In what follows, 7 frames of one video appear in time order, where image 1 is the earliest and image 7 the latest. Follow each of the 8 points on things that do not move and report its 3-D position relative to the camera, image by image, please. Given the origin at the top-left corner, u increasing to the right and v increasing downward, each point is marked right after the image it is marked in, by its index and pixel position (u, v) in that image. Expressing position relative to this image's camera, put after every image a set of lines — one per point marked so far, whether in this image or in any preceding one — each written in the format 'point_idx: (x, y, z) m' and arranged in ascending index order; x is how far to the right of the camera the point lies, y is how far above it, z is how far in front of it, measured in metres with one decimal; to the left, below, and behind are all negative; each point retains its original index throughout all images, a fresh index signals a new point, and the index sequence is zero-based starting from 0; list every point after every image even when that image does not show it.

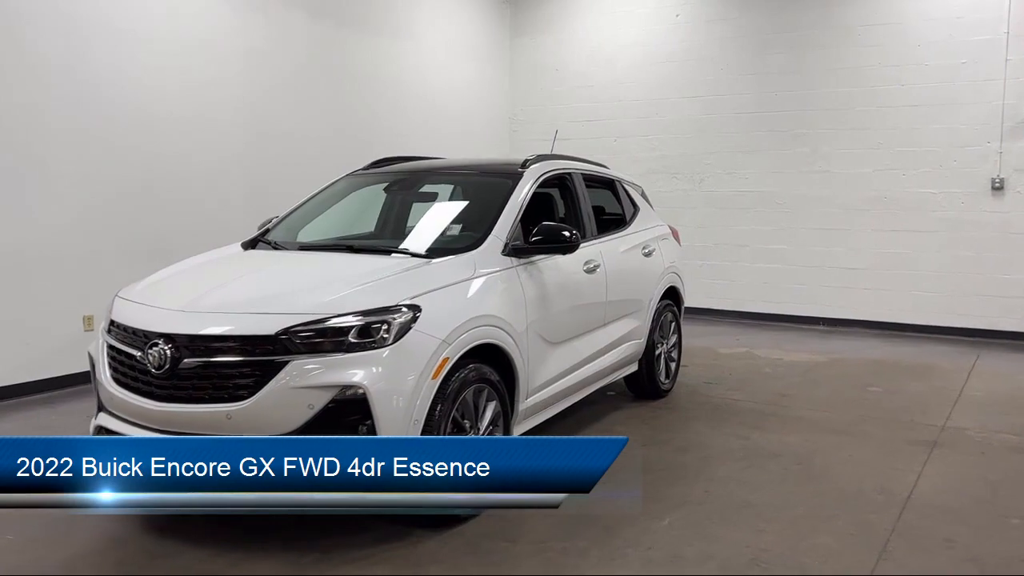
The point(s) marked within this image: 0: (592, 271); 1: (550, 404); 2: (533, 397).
0: (+0.4, +0.1, +4.4) m
1: (+0.2, -0.5, +4.1) m
2: (+0.1, -0.5, +3.8) m
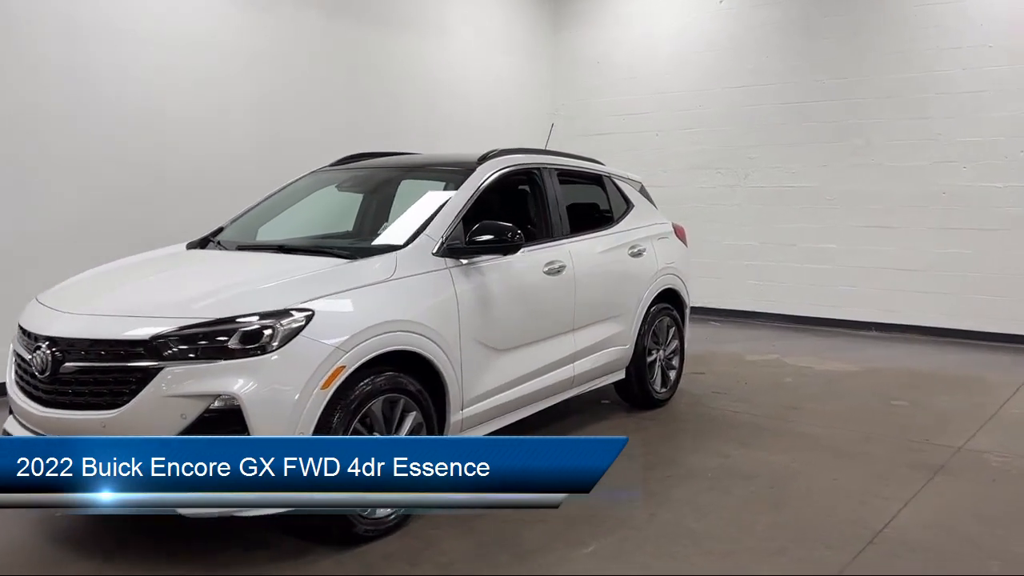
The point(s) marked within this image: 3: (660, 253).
0: (+0.2, +0.1, +4.1) m
1: (-0.1, -0.5, +3.8) m
2: (-0.2, -0.5, +3.6) m
3: (+0.8, +0.2, +5.0) m
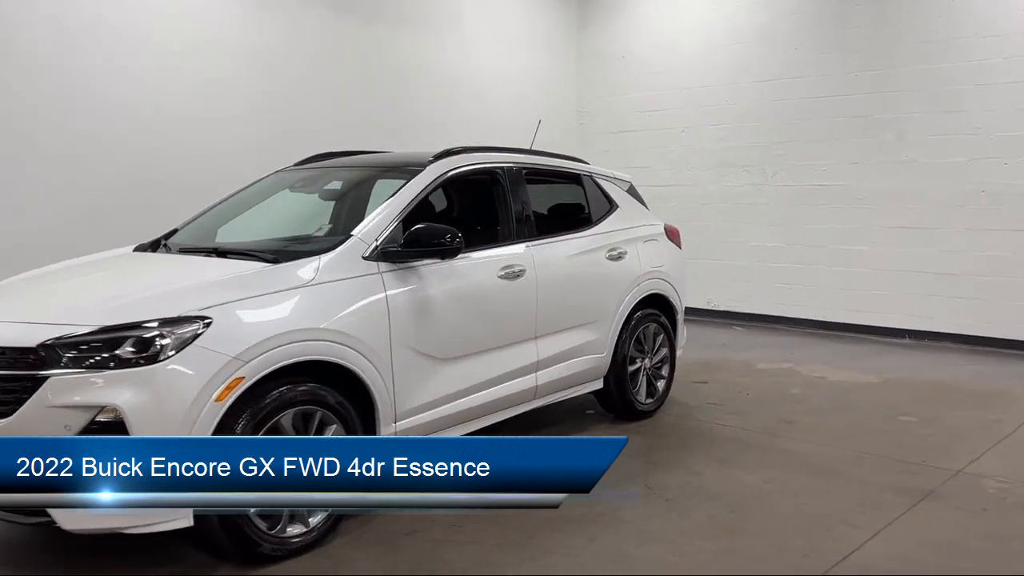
0: (0.0, +0.1, +3.9) m
1: (-0.3, -0.6, +3.6) m
2: (-0.4, -0.5, +3.4) m
3: (+0.7, +0.2, +4.8) m
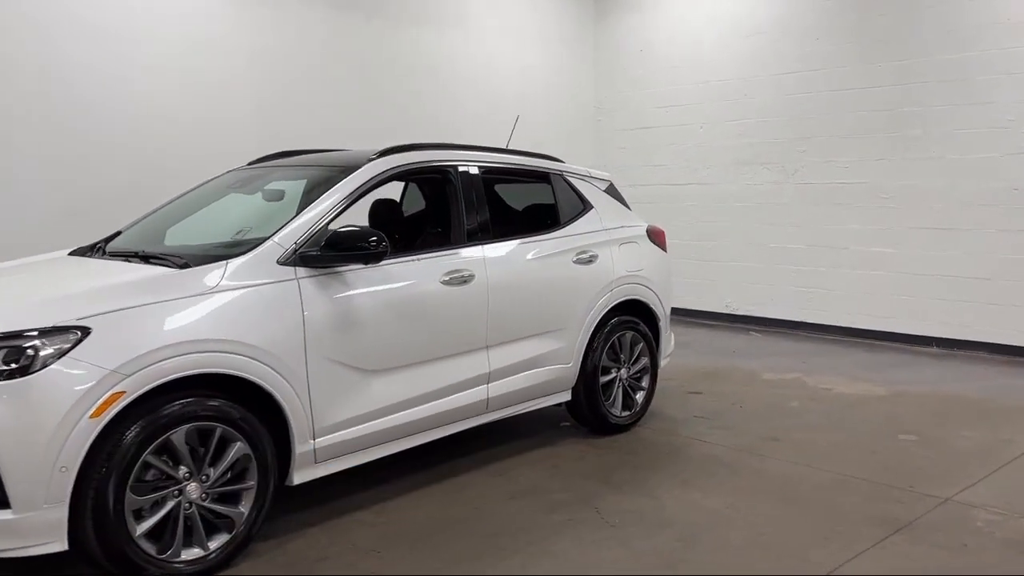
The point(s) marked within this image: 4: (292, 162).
0: (-0.2, 0.0, +3.6) m
1: (-0.5, -0.6, +3.4) m
2: (-0.7, -0.5, +3.2) m
3: (+0.5, +0.1, +4.5) m
4: (-1.0, +0.6, +4.1) m
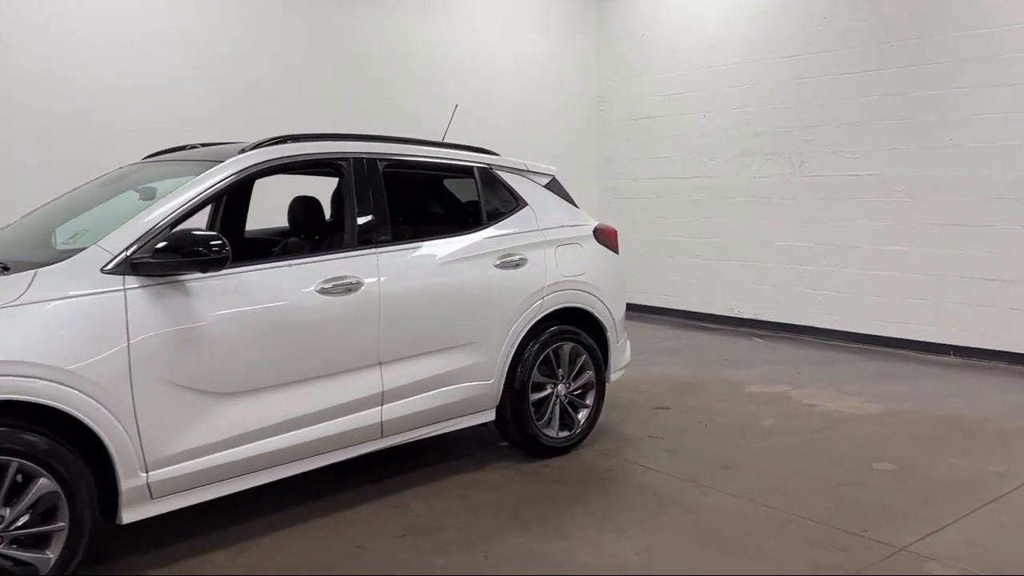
0: (-0.6, 0.0, +3.2) m
1: (-0.9, -0.6, +3.0) m
2: (-1.1, -0.6, +2.8) m
3: (+0.2, +0.1, +4.0) m
4: (-1.4, +0.5, +3.7) m
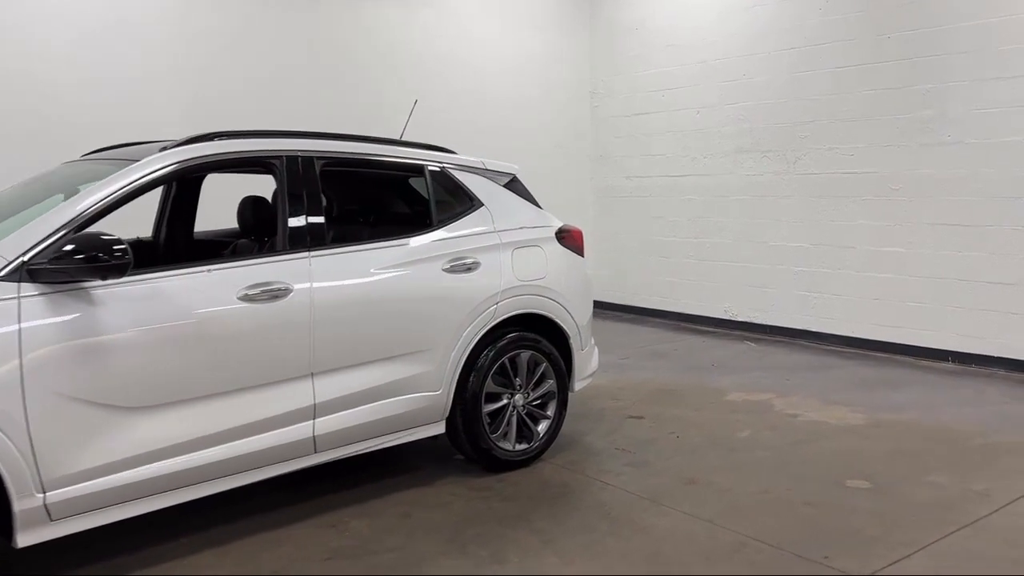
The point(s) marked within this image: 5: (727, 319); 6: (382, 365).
0: (-0.8, 0.0, +3.0) m
1: (-1.1, -0.6, +2.8) m
2: (-1.3, -0.6, +2.6) m
3: (0.0, +0.1, +3.8) m
4: (-1.6, +0.5, +3.5) m
5: (+1.8, -0.3, +7.5) m
6: (-0.5, -0.3, +3.3) m
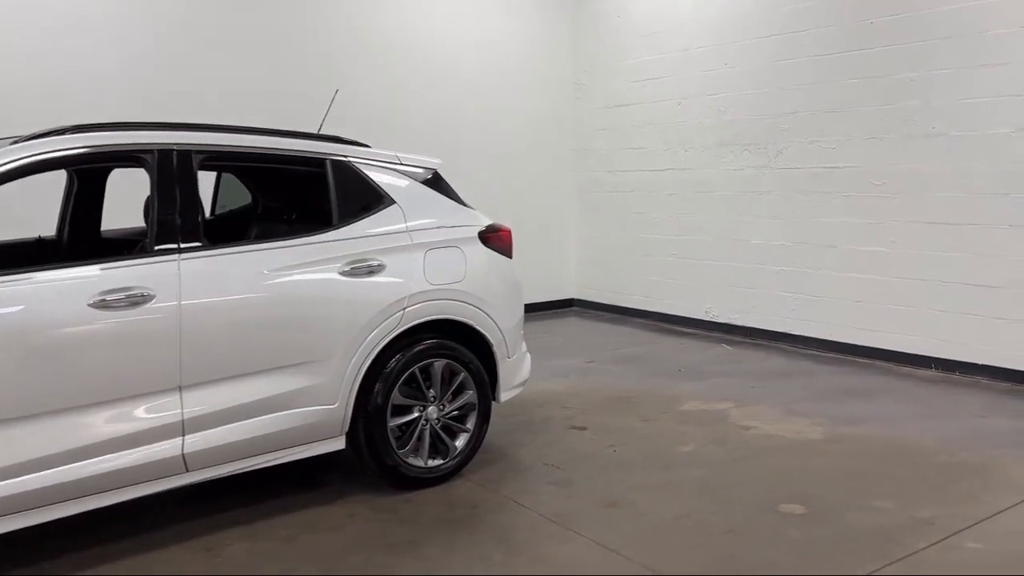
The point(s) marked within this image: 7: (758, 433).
0: (-1.2, 0.0, +2.8) m
1: (-1.5, -0.7, +2.6) m
2: (-1.7, -0.6, +2.4) m
3: (-0.3, +0.1, +3.5) m
4: (-1.9, +0.5, +3.3) m
5: (+1.6, -0.3, +7.2) m
6: (-0.8, -0.3, +3.1) m
7: (+1.2, -0.7, +4.2) m
